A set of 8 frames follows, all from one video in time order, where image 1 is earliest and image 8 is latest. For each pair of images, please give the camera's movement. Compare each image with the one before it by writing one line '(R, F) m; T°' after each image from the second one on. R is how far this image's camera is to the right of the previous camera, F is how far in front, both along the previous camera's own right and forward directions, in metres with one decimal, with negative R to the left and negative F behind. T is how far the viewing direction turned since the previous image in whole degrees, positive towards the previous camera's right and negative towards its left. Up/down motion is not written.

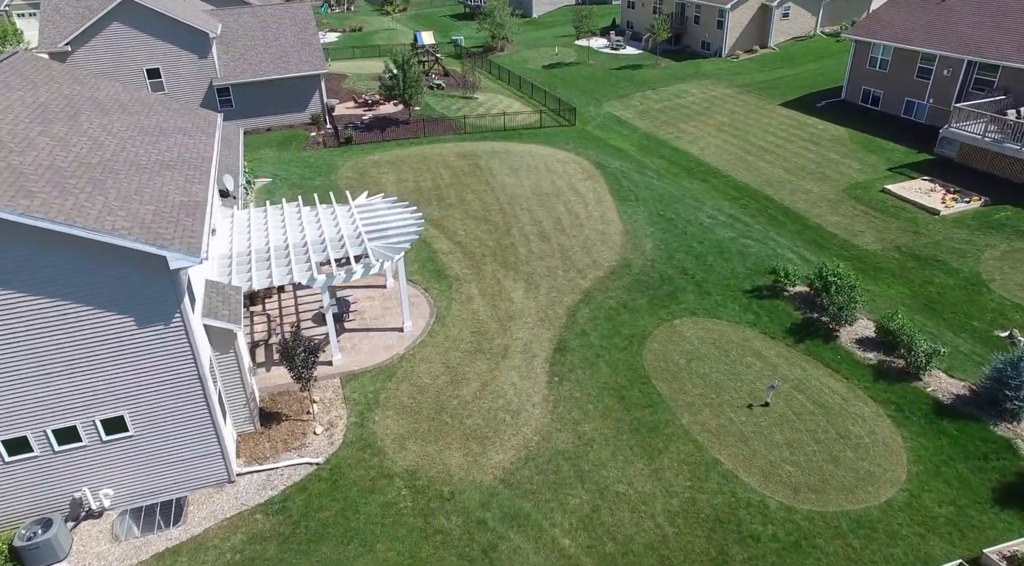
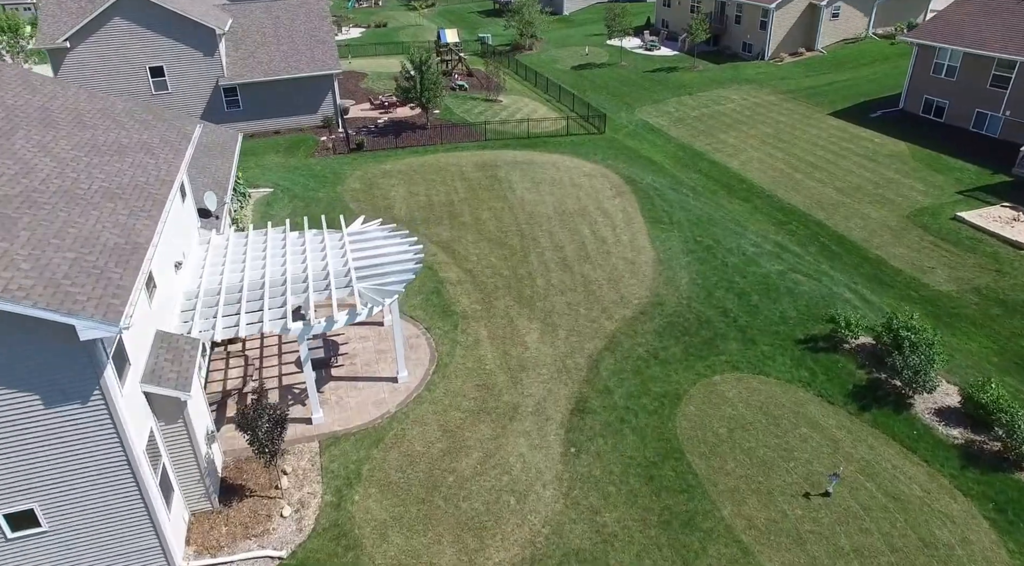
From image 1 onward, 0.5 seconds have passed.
(+0.4, +3.1) m; -2°
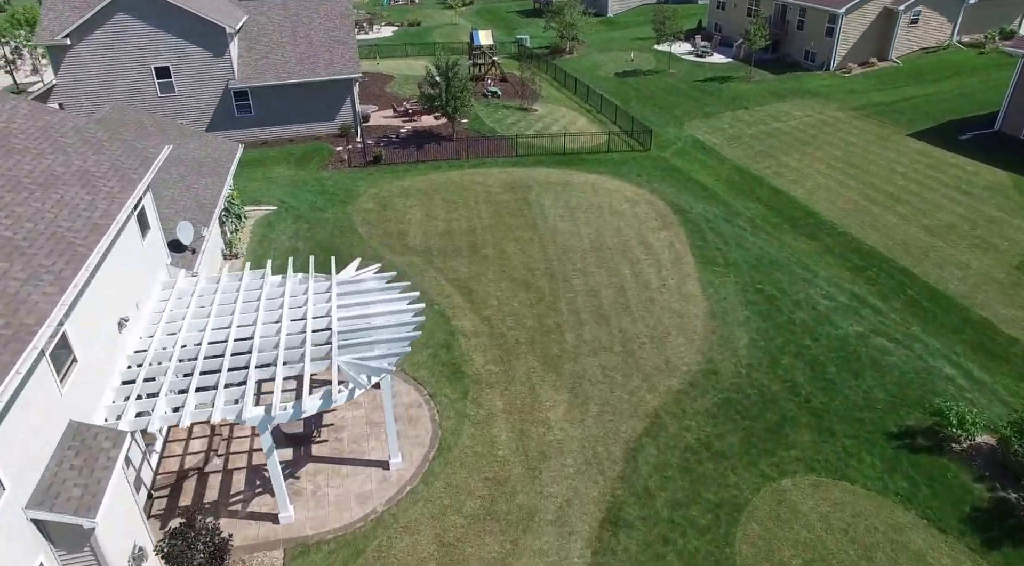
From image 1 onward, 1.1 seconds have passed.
(+0.2, +3.6) m; -3°
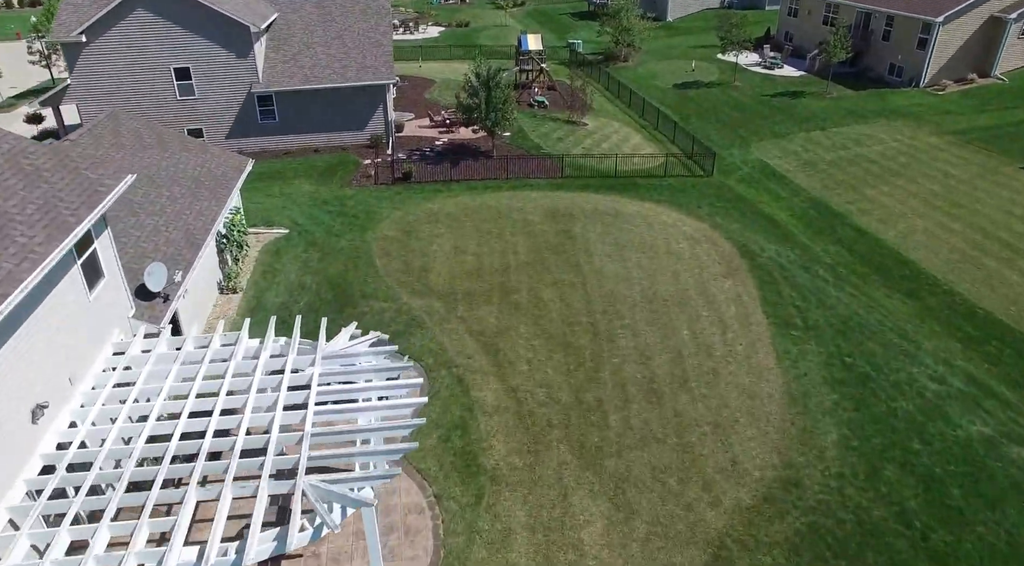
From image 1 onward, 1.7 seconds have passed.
(+0.2, +3.6) m; -4°
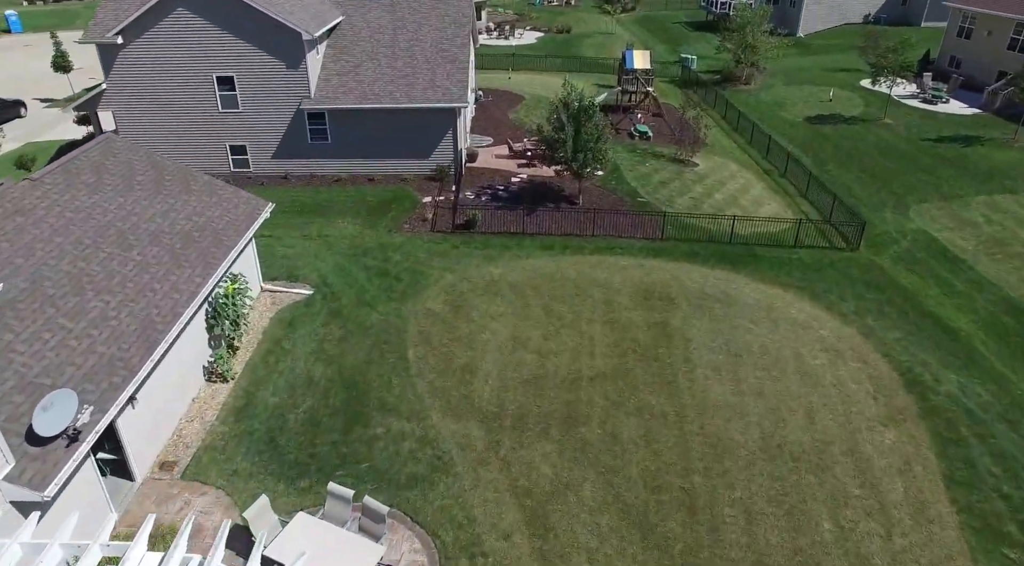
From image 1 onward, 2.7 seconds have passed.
(+0.2, +5.7) m; -7°
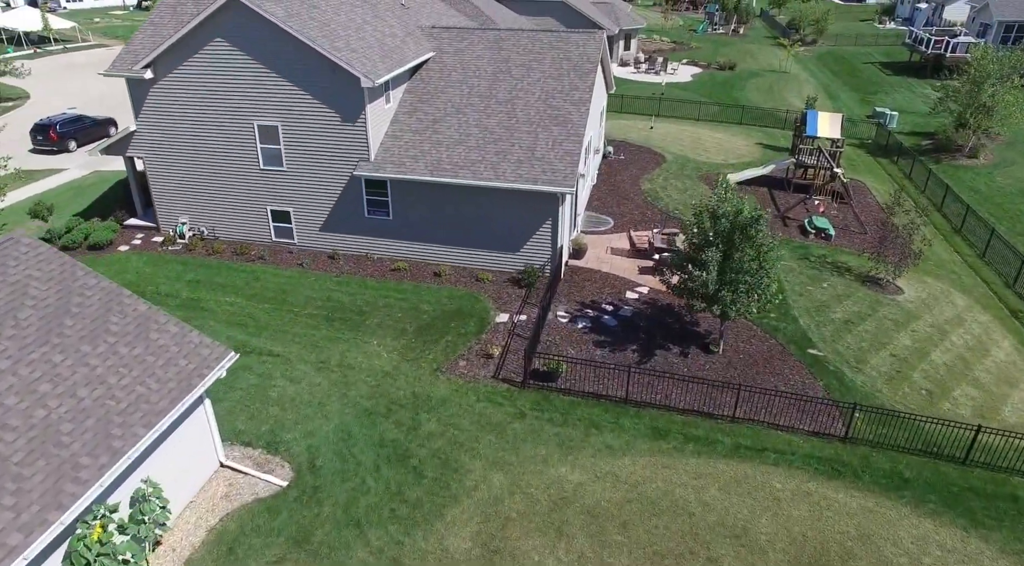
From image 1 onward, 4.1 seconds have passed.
(+0.6, +7.7) m; -11°
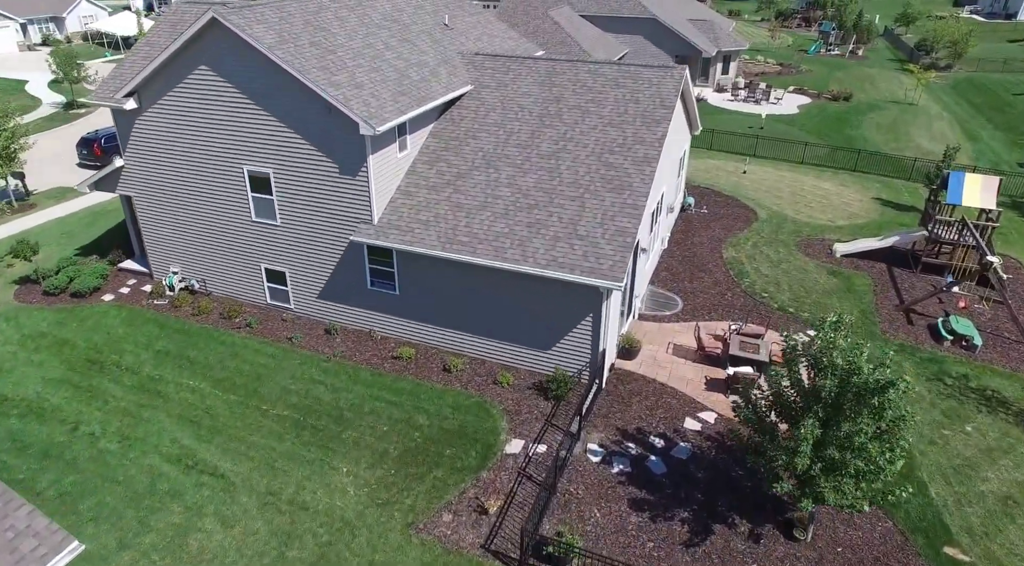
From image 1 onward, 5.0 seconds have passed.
(+1.3, +4.6) m; -7°
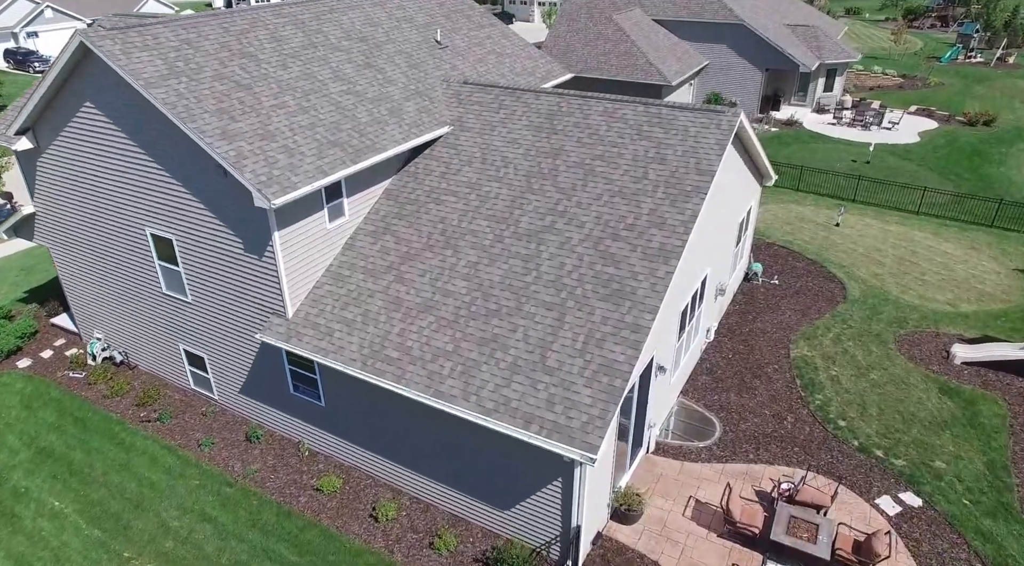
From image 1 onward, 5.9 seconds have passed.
(+2.3, +4.7) m; -8°
